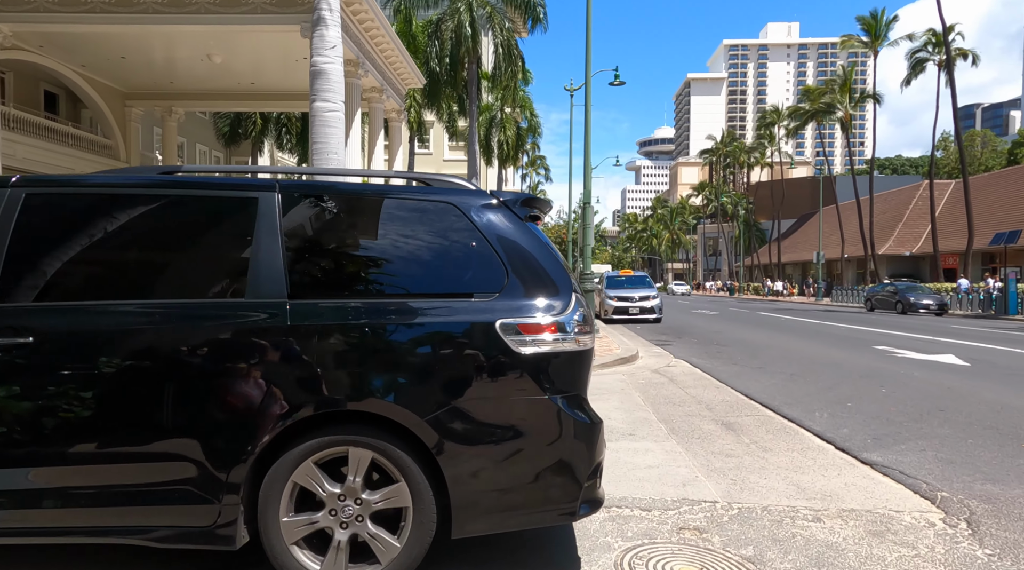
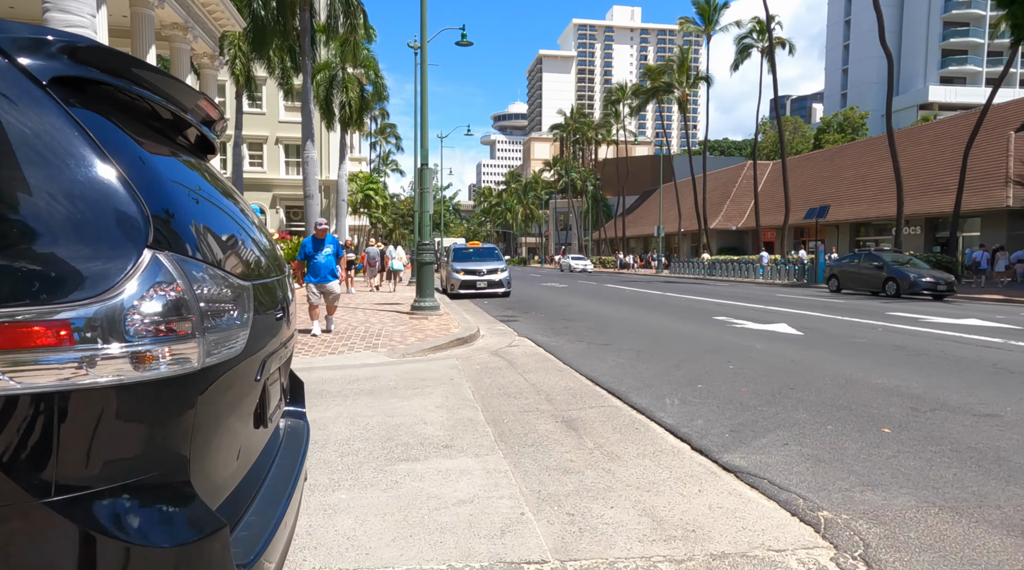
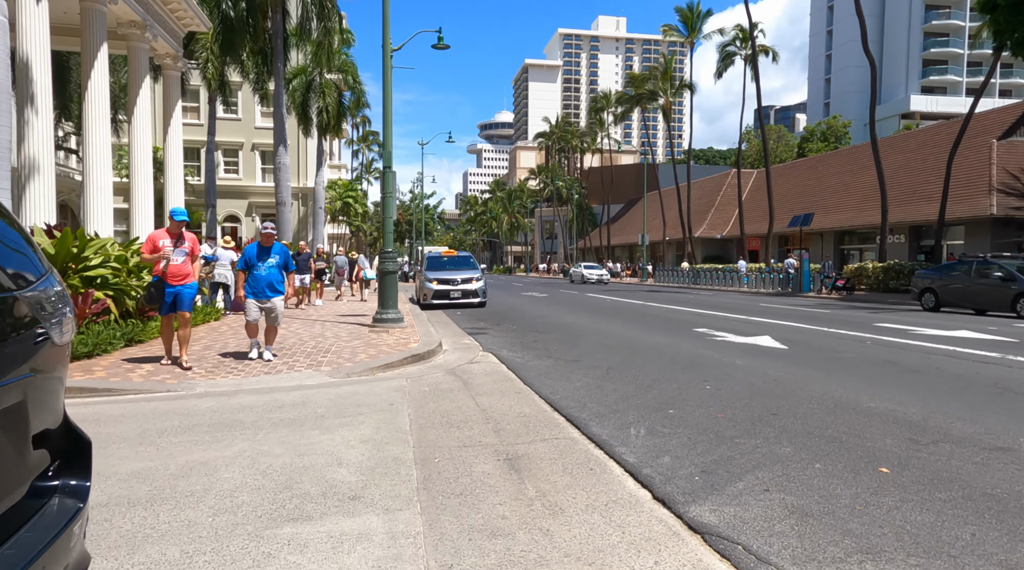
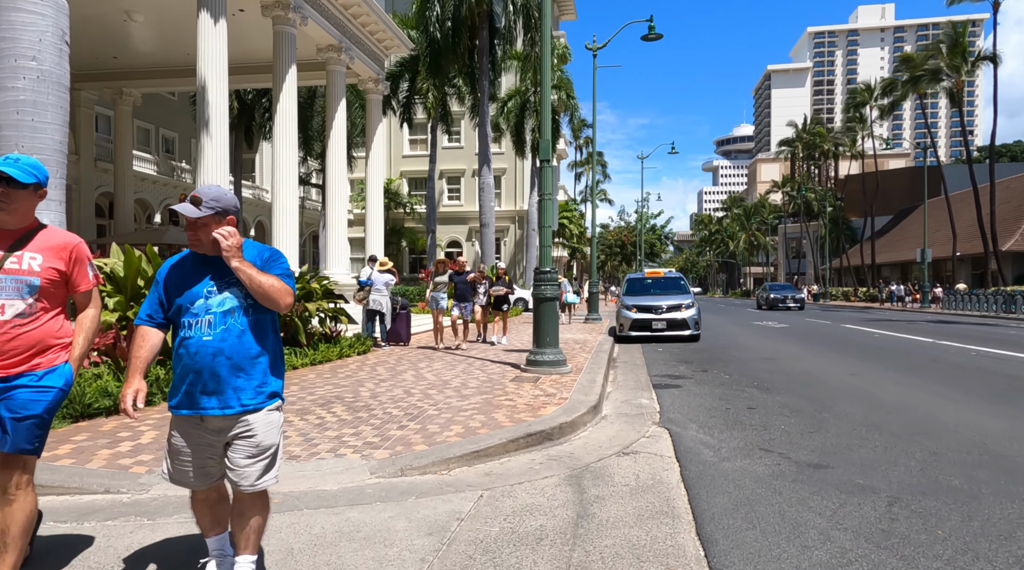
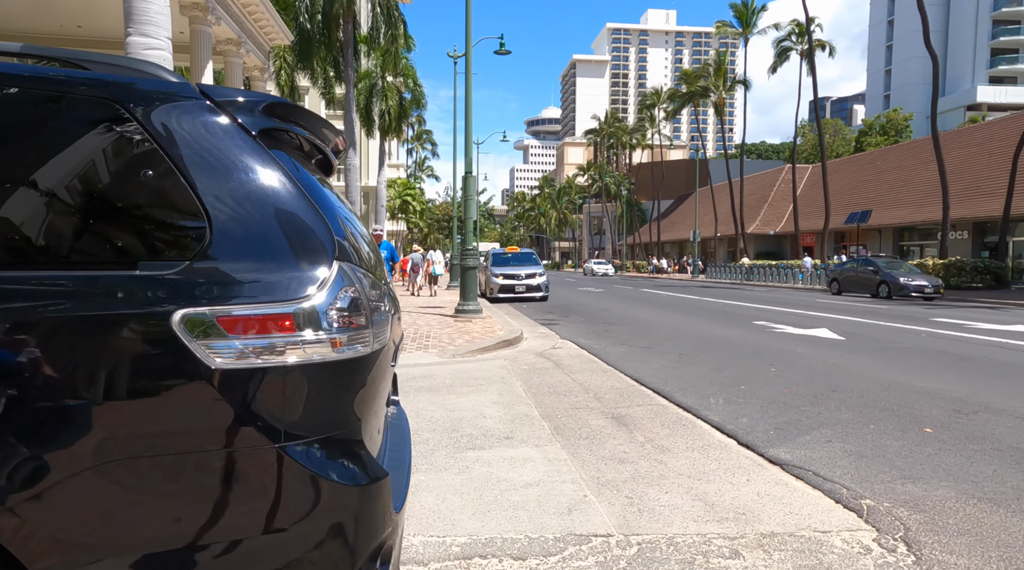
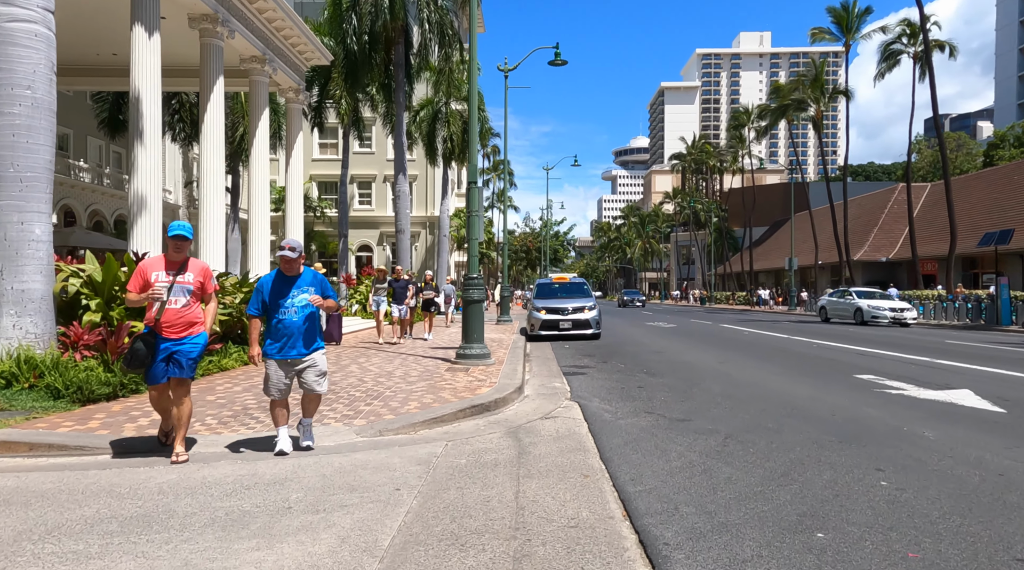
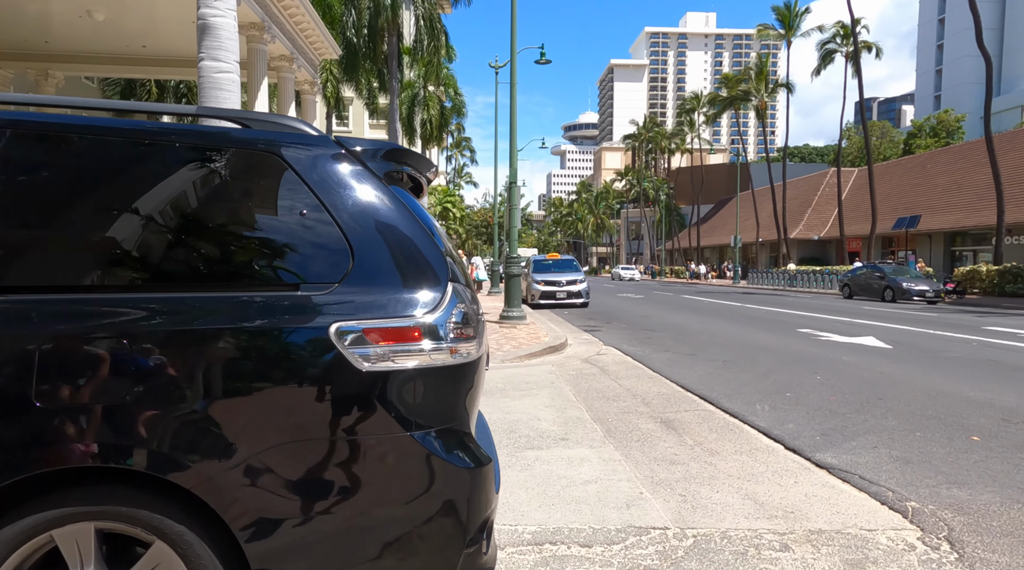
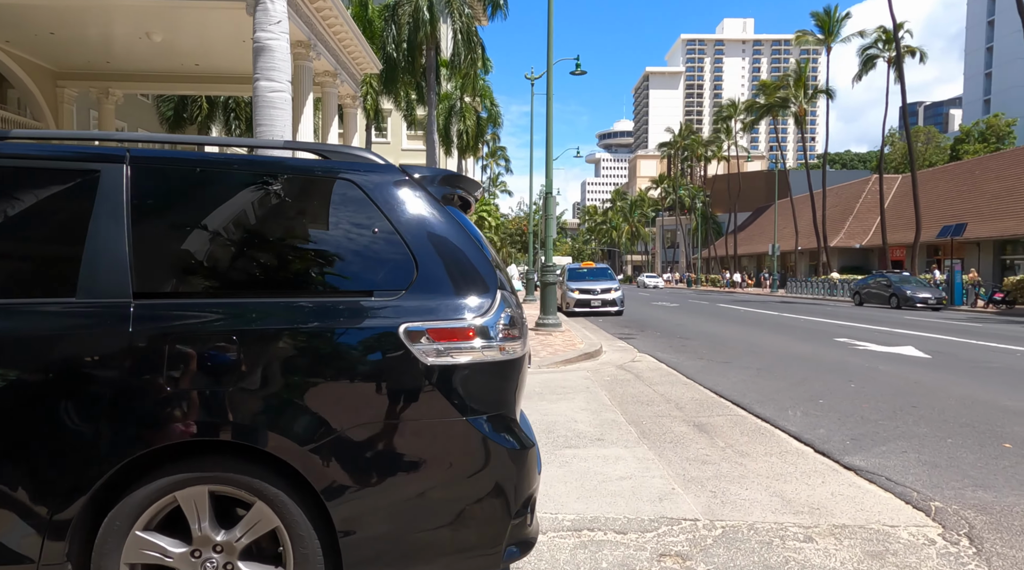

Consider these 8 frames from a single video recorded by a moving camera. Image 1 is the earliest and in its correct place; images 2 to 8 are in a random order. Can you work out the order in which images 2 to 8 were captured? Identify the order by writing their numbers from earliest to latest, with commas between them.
8, 7, 5, 2, 3, 6, 4
